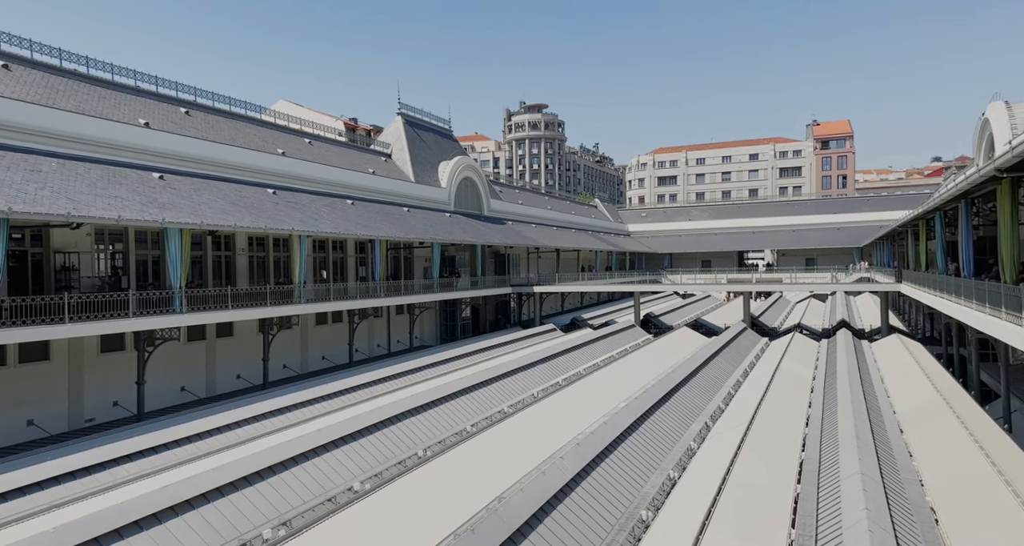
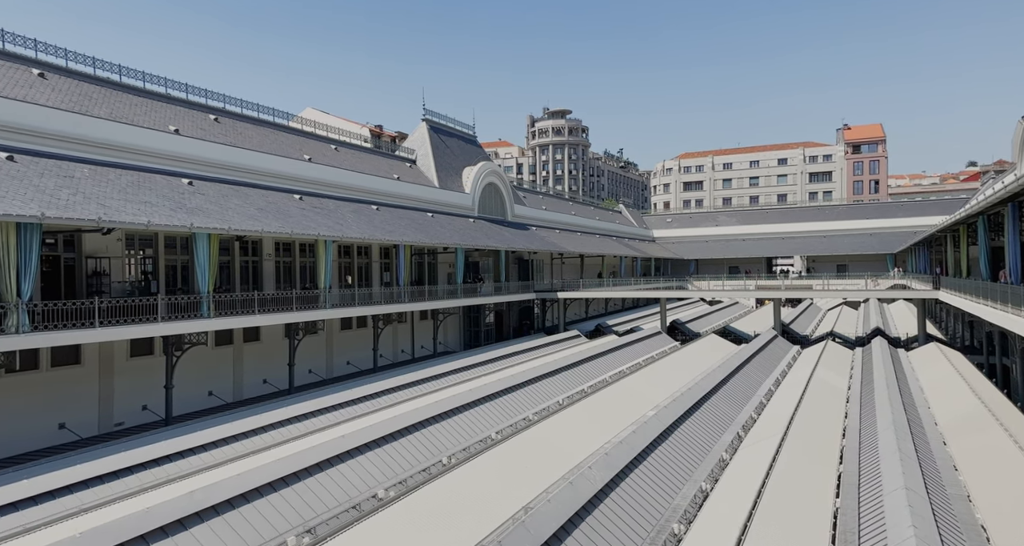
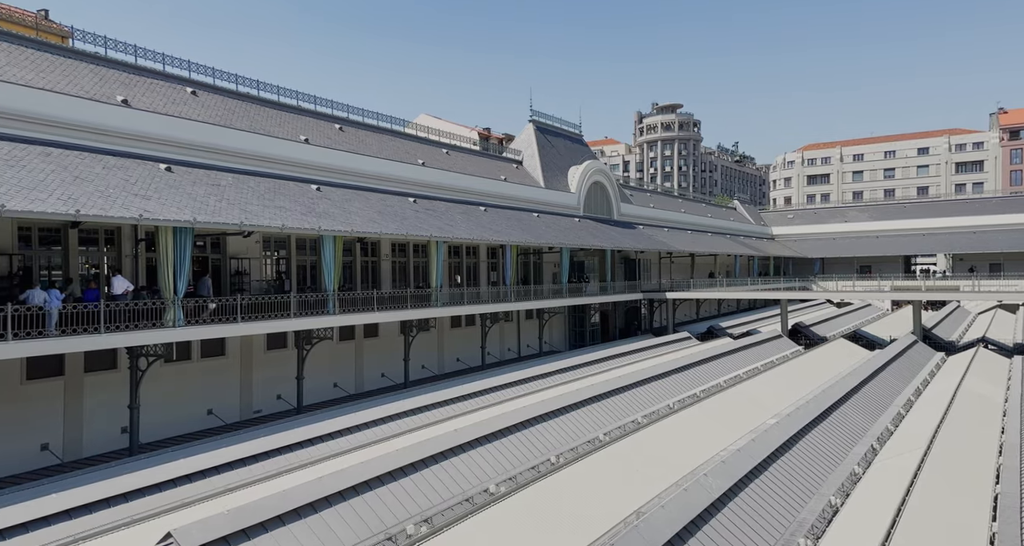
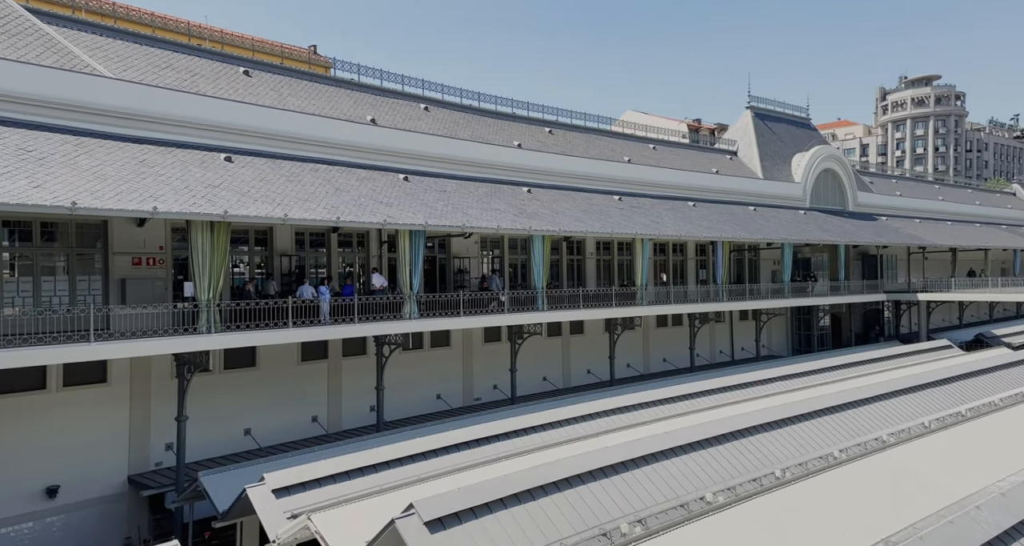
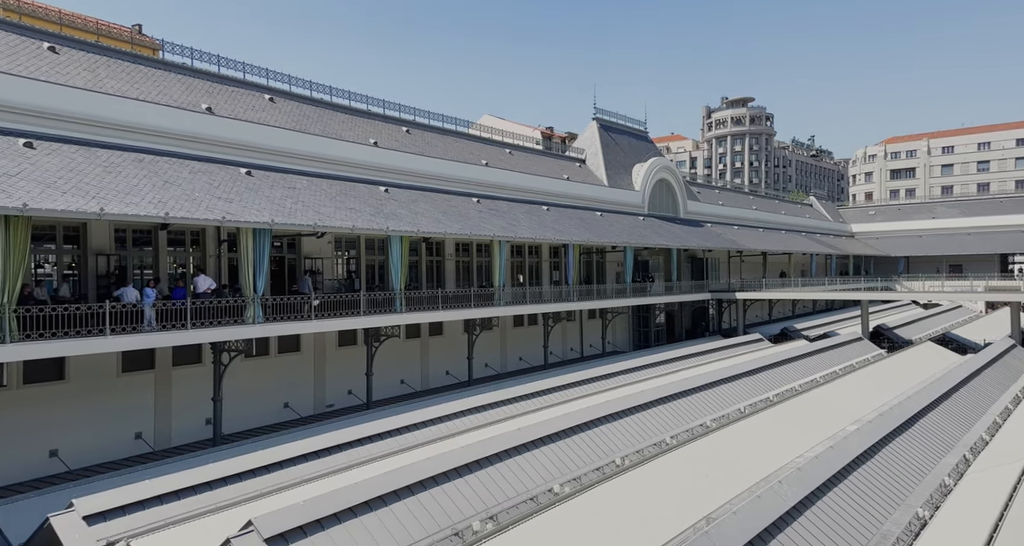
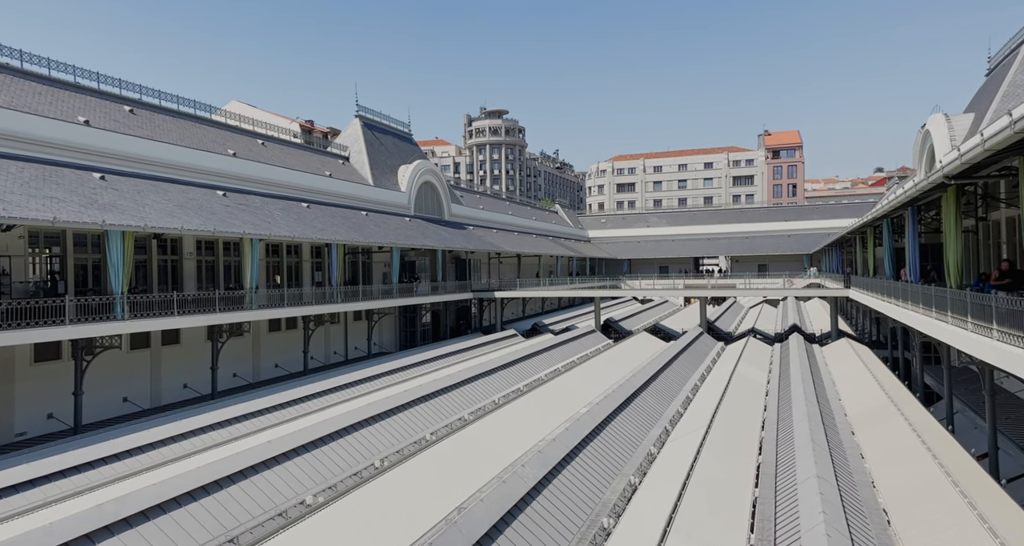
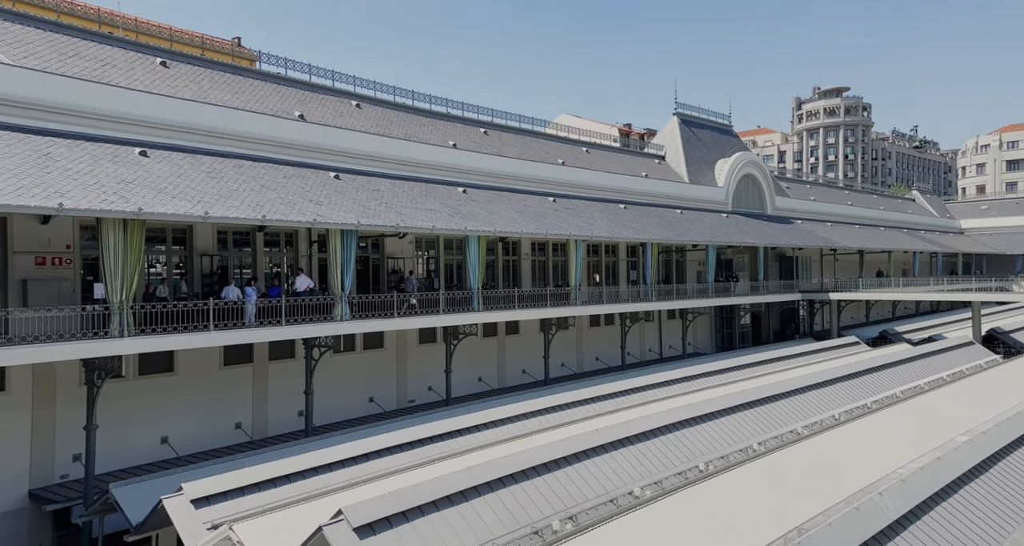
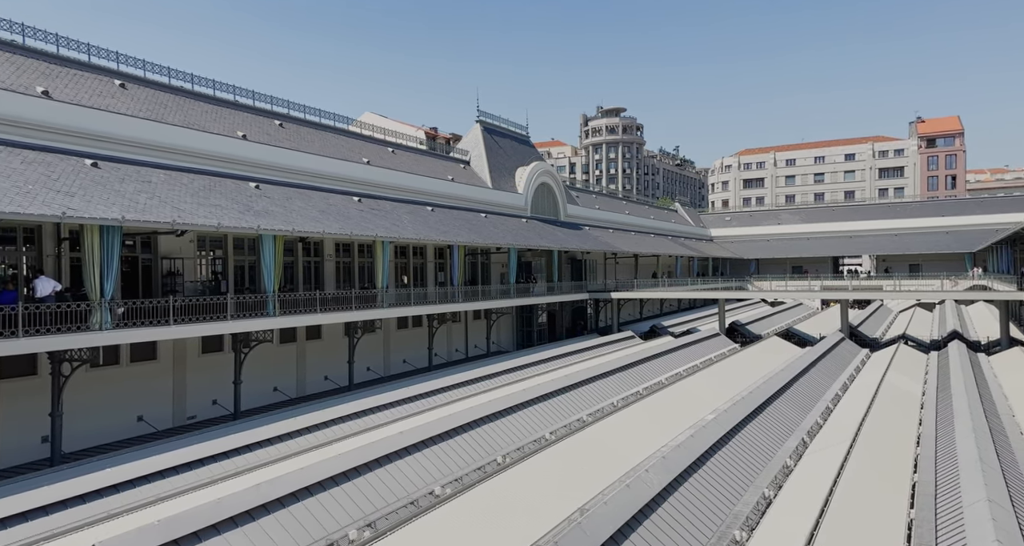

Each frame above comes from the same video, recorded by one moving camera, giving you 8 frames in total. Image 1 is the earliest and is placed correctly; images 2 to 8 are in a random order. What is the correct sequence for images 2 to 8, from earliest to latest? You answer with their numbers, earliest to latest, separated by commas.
6, 2, 8, 3, 5, 7, 4
